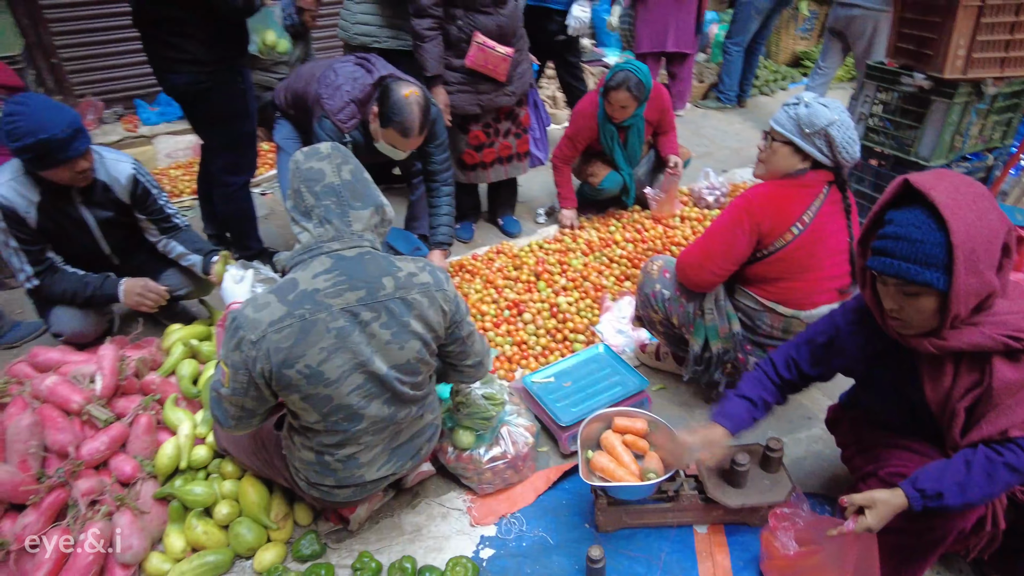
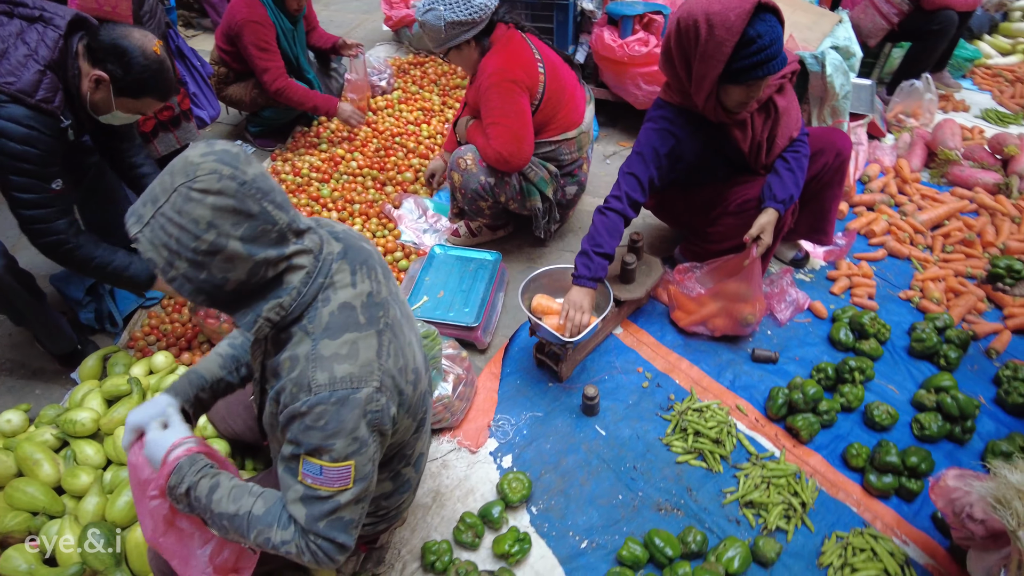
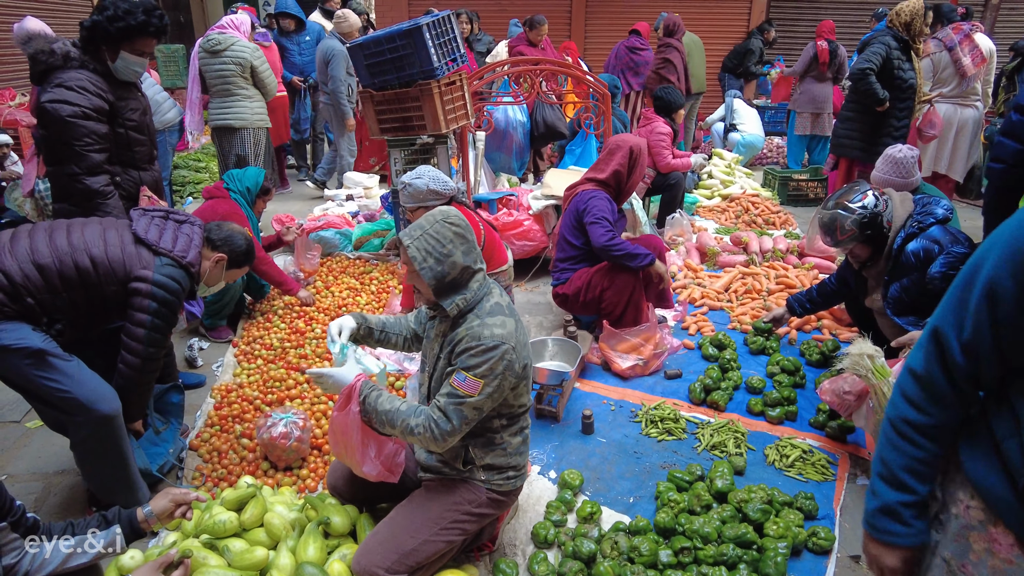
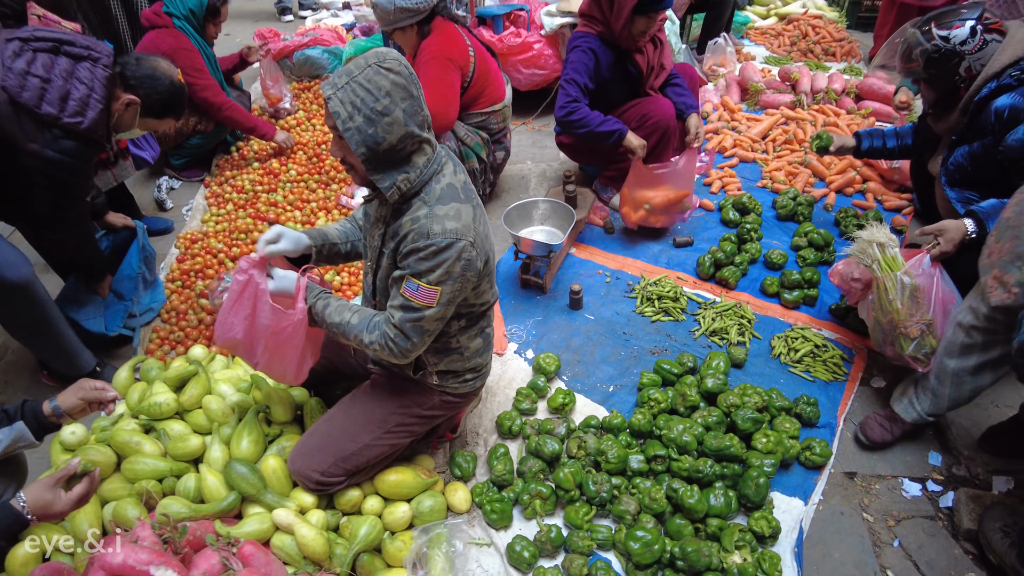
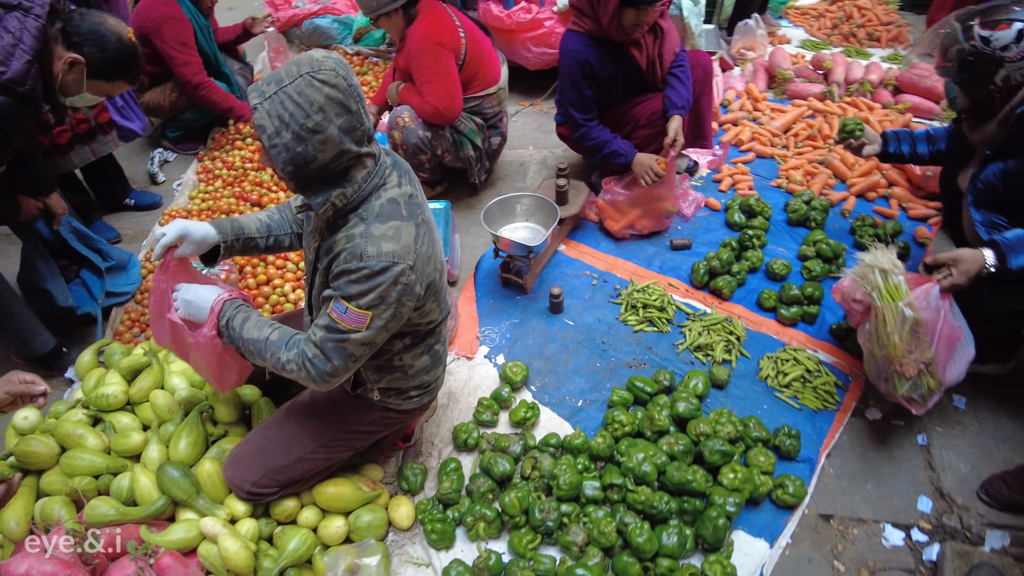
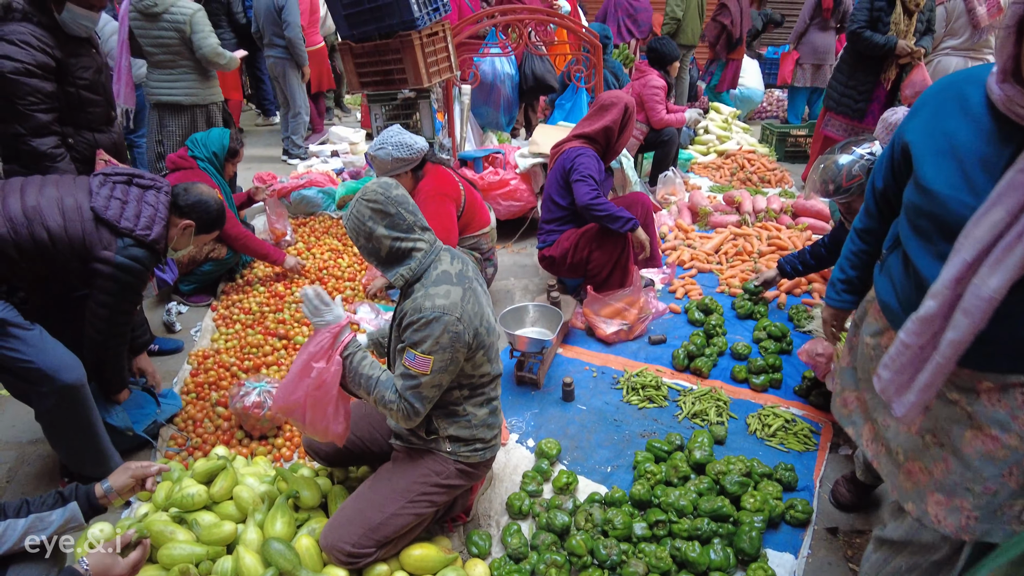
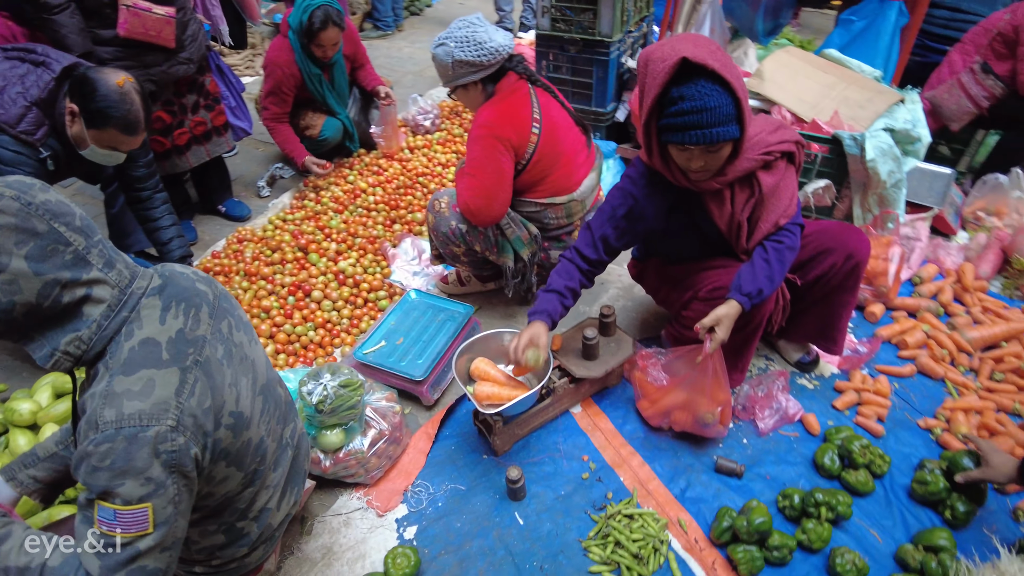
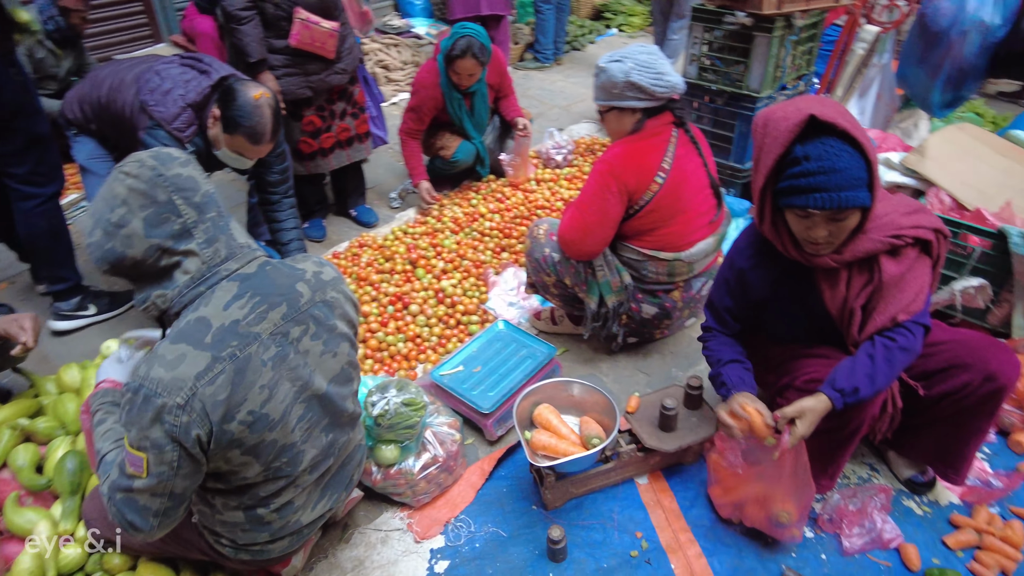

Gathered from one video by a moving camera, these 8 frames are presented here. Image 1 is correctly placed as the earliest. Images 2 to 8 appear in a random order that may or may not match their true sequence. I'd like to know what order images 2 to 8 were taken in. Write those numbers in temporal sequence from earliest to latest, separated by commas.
8, 7, 2, 5, 4, 6, 3
